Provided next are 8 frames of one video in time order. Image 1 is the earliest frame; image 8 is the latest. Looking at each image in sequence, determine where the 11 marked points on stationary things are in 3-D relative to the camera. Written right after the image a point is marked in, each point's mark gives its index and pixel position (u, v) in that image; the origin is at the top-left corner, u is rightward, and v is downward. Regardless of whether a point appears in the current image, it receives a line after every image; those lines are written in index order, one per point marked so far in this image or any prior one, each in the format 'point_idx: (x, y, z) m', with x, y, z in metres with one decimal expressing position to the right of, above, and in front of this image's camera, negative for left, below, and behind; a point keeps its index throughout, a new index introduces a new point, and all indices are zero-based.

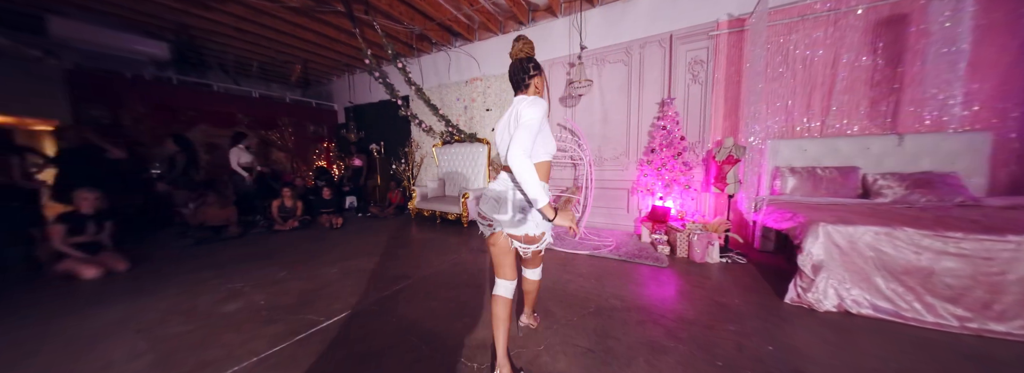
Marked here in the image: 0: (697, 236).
0: (+2.2, -0.6, +2.8) m
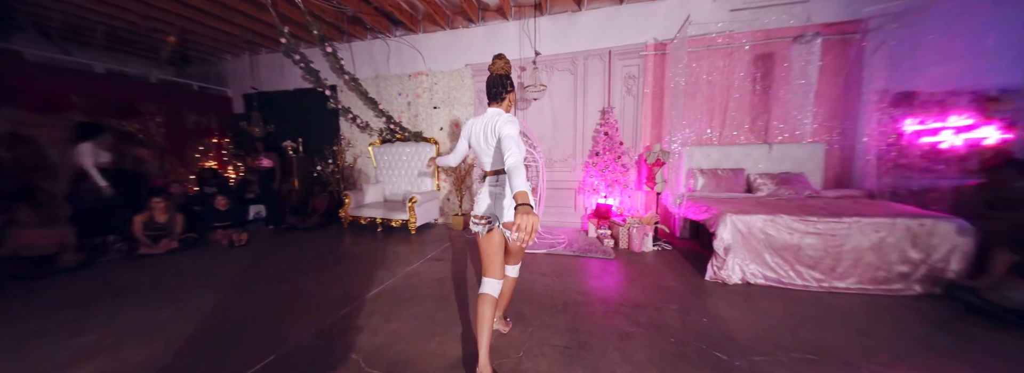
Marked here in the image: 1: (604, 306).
0: (+1.7, -0.6, +3.2) m
1: (+0.8, -1.0, +2.0) m
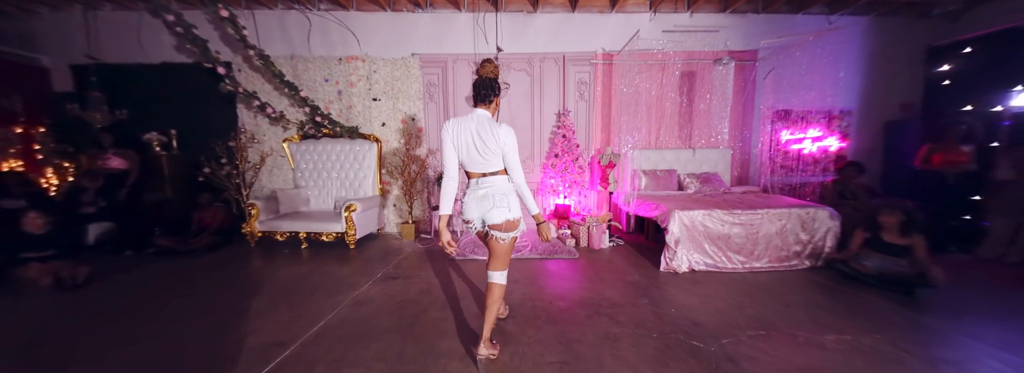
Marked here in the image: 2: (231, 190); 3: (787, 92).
0: (+1.2, -0.6, +3.3) m
1: (+0.6, -1.0, +2.0) m
2: (-4.6, -0.1, +3.9) m
3: (+4.2, +1.4, +3.7) m
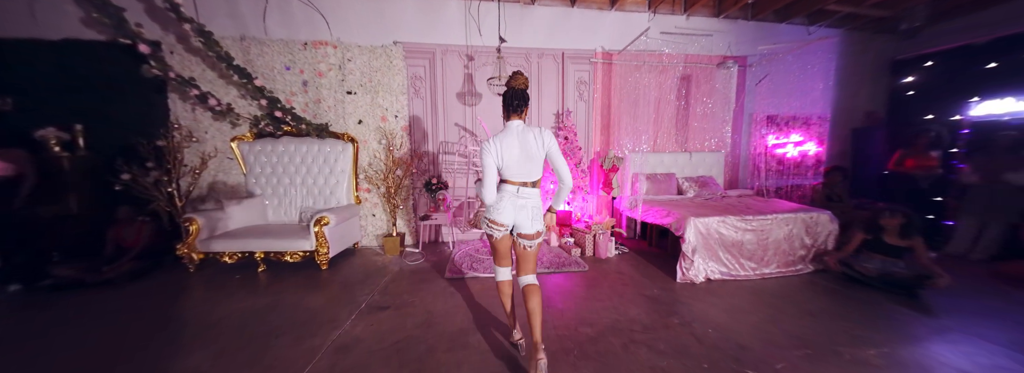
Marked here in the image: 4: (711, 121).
0: (+1.2, -0.6, +3.2) m
1: (+0.8, -1.1, +1.7) m
2: (-4.6, -0.2, +3.1) m
3: (+4.1, +1.4, +3.8) m
4: (+3.2, +1.1, +3.9) m
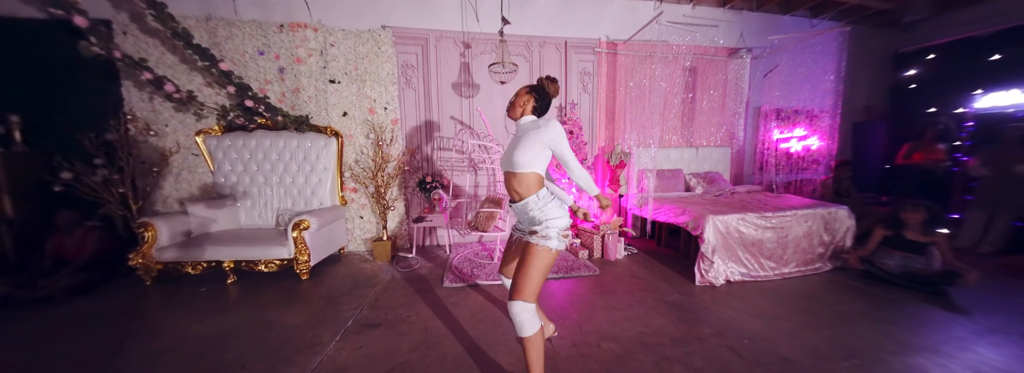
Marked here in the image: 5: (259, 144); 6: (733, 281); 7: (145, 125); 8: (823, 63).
0: (+1.2, -0.6, +3.0) m
1: (+0.9, -1.1, +1.5) m
2: (-4.6, -0.2, +2.7) m
3: (+4.1, +1.5, +3.7) m
4: (+3.2, +1.1, +3.7) m
5: (-3.1, +0.5, +2.9) m
6: (+2.2, -0.9, +2.4) m
7: (-4.6, +0.8, +3.0) m
8: (+4.6, +1.8, +3.6) m
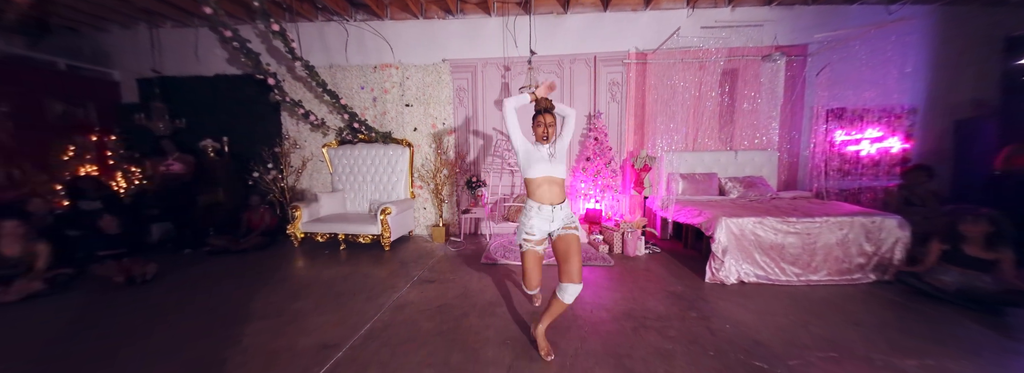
0: (+1.6, -0.6, +3.2) m
1: (+0.9, -1.1, +1.9) m
2: (-4.1, -0.1, +4.2) m
3: (+4.6, +1.4, +3.4) m
4: (+3.7, +1.0, +3.6) m
5: (-2.6, +0.6, +4.1) m
6: (+2.4, -1.0, +2.4) m
7: (-4.1, +0.9, +4.5) m
8: (+5.1, +1.7, +3.2) m
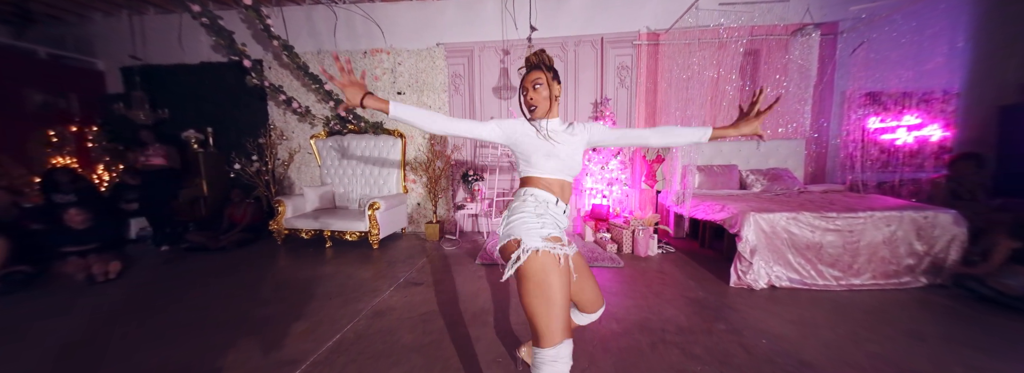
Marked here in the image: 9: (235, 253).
0: (+1.6, -0.5, +2.9) m
1: (+0.9, -1.0, +1.6) m
2: (-4.1, 0.0, +3.9) m
3: (+4.6, +1.5, +3.0) m
4: (+3.7, +1.1, +3.2) m
5: (-2.6, +0.7, +3.8) m
6: (+2.4, -0.9, +2.1) m
7: (-4.1, +1.0, +4.2) m
8: (+5.1, +1.8, +2.8) m
9: (-3.9, -0.9, +3.4) m
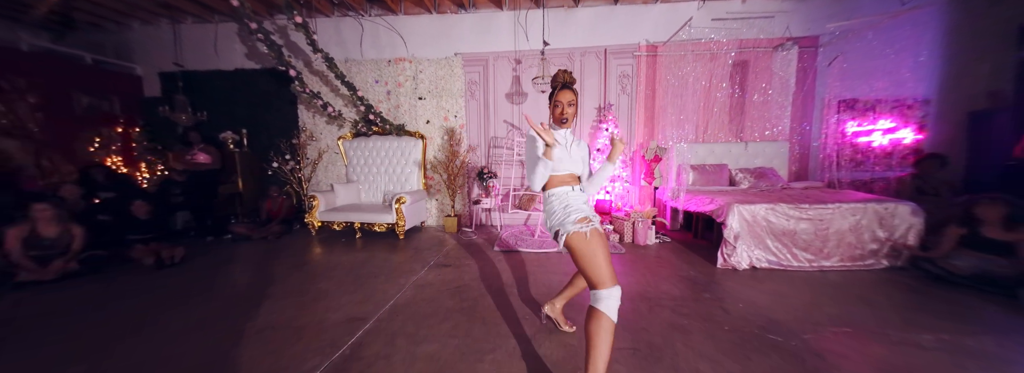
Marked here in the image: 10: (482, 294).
0: (+1.8, -0.5, +3.3) m
1: (+1.1, -0.9, +1.9) m
2: (-4.0, 0.0, +4.3) m
3: (+4.8, +1.5, +3.3) m
4: (+3.9, +1.2, +3.6) m
5: (-2.4, +0.7, +4.2) m
6: (+2.6, -0.8, +2.5) m
7: (-3.9, +1.0, +4.6) m
8: (+5.2, +1.9, +3.2) m
9: (-3.8, -0.9, +3.7) m
10: (-0.2, -0.9, +2.0) m
